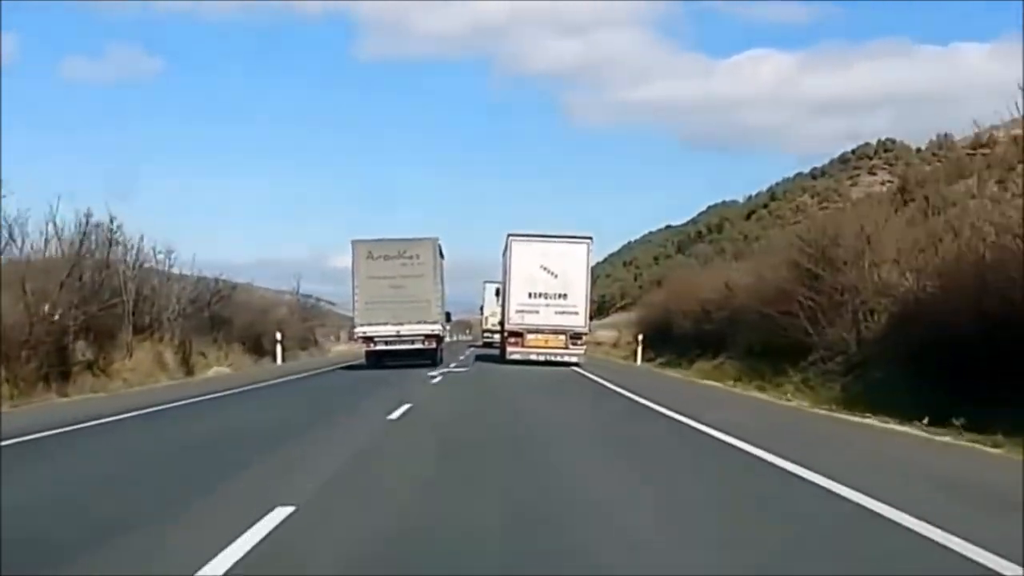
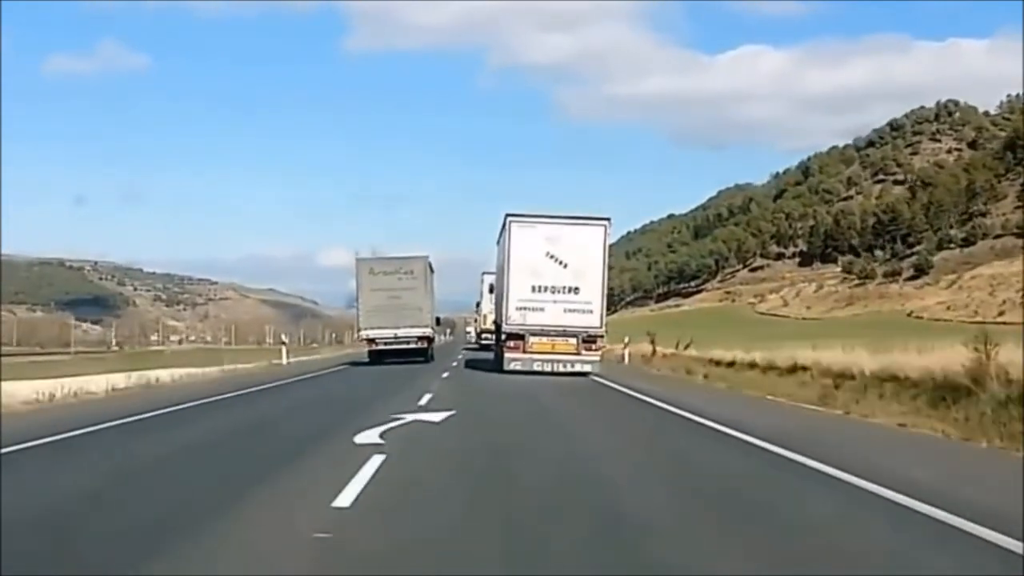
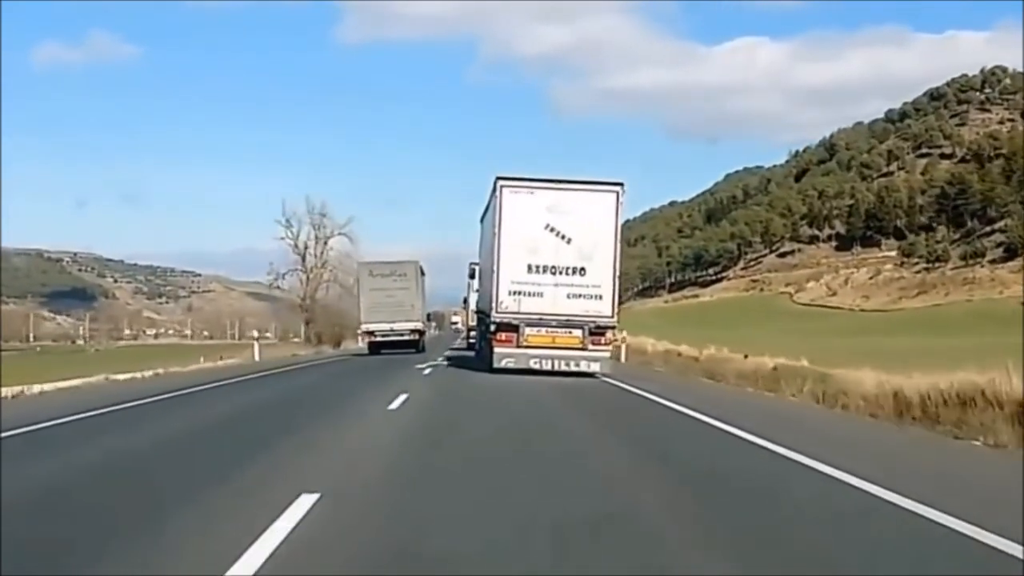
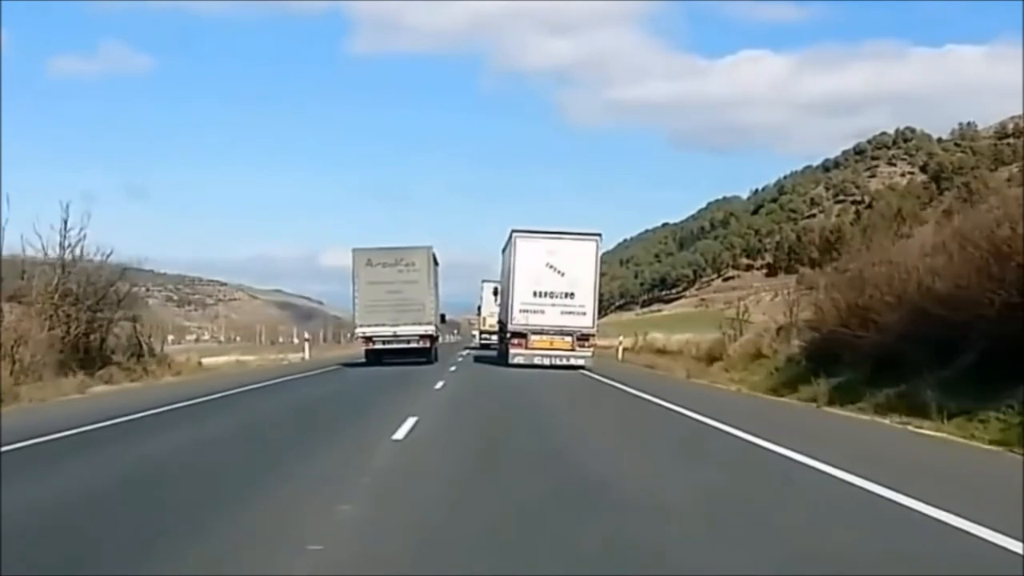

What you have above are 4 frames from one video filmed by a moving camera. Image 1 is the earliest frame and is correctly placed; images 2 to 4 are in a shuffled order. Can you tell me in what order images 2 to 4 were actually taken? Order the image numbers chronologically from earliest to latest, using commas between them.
4, 2, 3
